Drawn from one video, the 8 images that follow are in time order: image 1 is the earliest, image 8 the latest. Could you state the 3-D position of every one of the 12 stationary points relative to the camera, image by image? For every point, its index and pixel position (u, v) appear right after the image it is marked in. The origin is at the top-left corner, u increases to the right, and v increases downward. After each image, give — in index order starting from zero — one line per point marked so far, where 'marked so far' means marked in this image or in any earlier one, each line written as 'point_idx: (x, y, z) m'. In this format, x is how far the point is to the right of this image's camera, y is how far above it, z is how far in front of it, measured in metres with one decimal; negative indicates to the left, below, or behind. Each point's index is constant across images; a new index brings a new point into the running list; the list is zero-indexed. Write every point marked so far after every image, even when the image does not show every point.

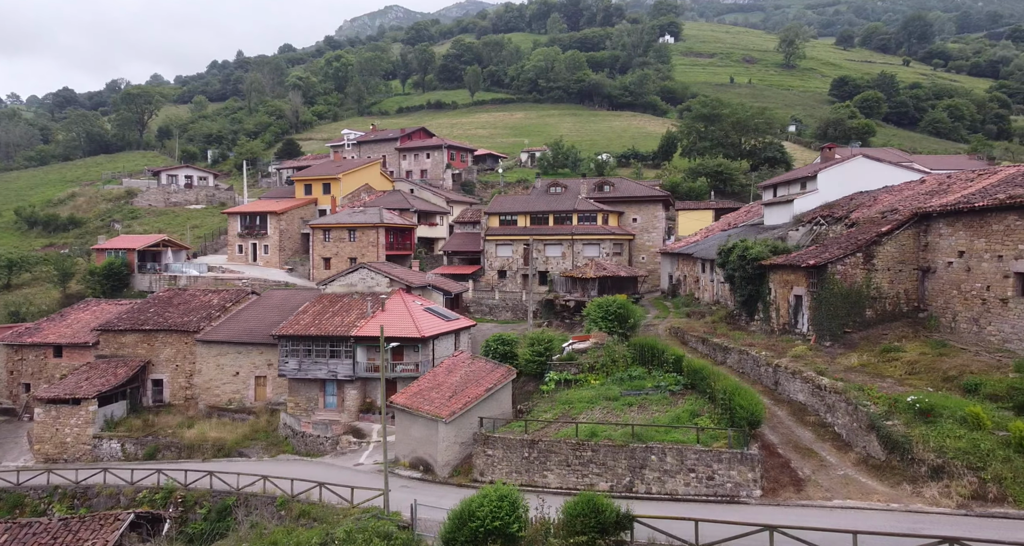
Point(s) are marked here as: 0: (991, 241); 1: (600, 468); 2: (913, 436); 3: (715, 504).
0: (+12.2, +0.8, +17.3) m
1: (+2.3, -4.9, +17.1) m
2: (+7.9, -3.2, +13.4) m
3: (+4.4, -5.1, +15.1) m
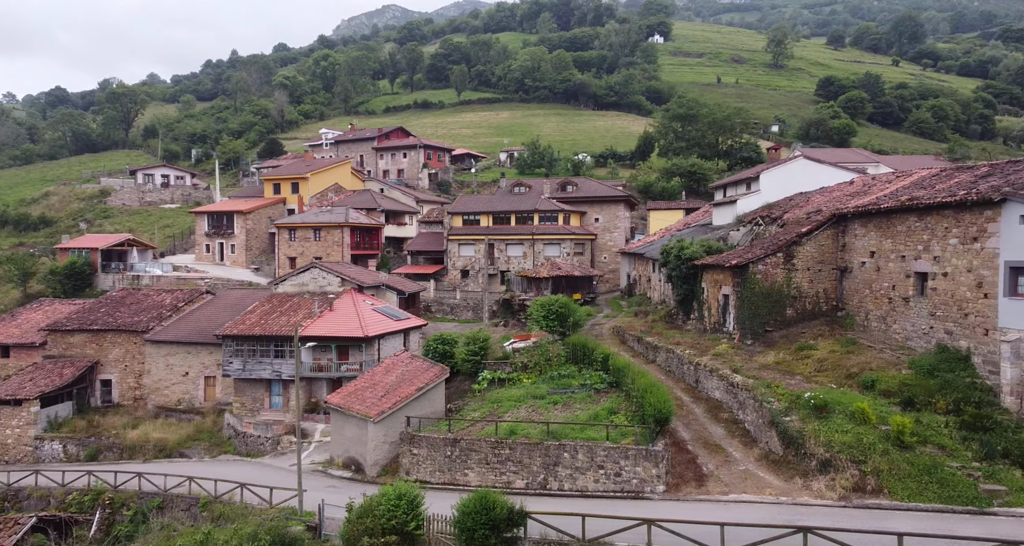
0: (+10.0, +0.8, +17.9) m
1: (+0.2, -4.9, +17.2) m
2: (+6.0, -3.2, +13.8) m
3: (+2.4, -5.0, +15.3) m
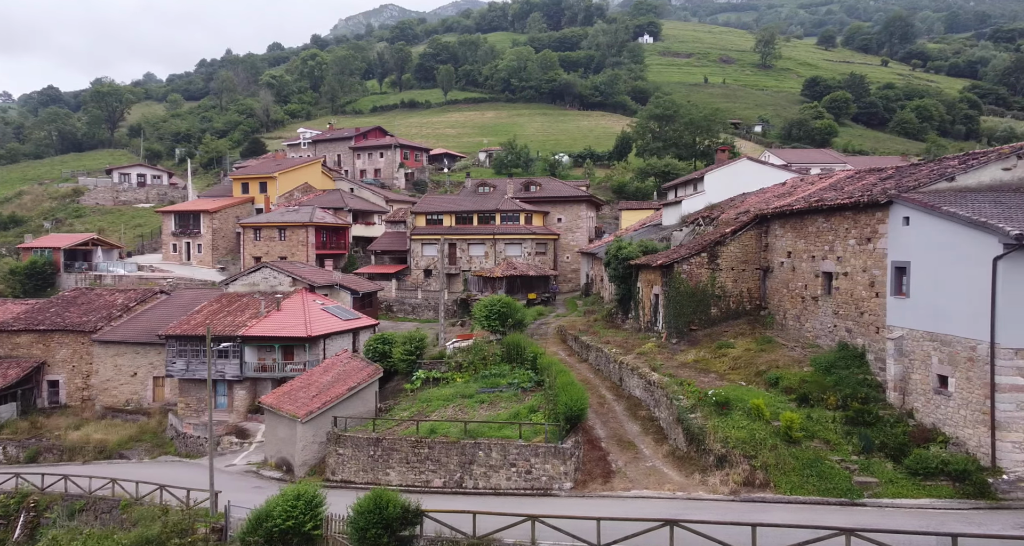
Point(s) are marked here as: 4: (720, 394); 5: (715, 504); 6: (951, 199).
0: (+7.9, +0.8, +18.4) m
1: (-1.9, -4.8, +17.3) m
2: (+4.0, -3.2, +14.1) m
3: (+0.4, -5.0, +15.5) m
4: (+4.6, -2.7, +15.3) m
5: (+3.6, -4.1, +12.2) m
6: (+7.9, +1.3, +12.3) m
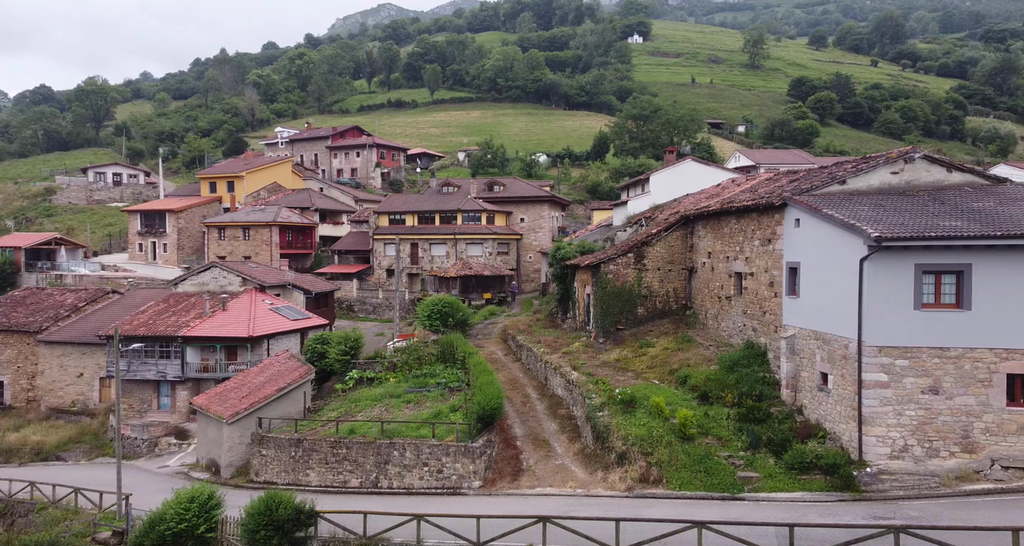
0: (+5.8, +0.8, +18.8) m
1: (-4.0, -4.8, +17.2) m
2: (+2.1, -3.2, +14.3) m
3: (-1.6, -5.0, +15.5) m
4: (+2.6, -2.7, +15.6) m
5: (+1.7, -4.1, +12.4) m
6: (+6.0, +1.3, +12.7) m
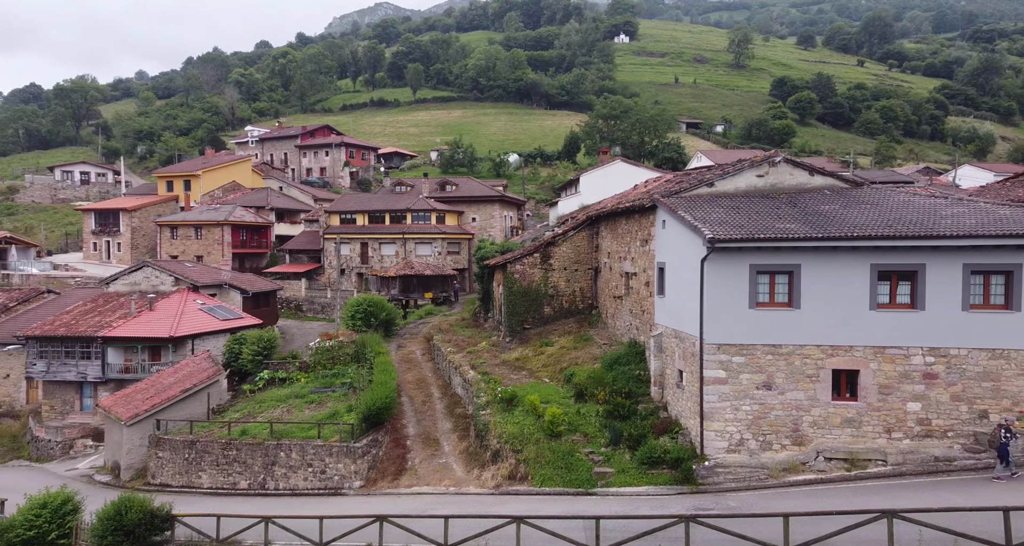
0: (+3.0, +0.8, +19.1) m
1: (-6.8, -4.8, +17.0) m
2: (-0.5, -3.2, +14.5) m
3: (-4.3, -5.0, +15.4) m
4: (0.0, -2.7, +15.8) m
5: (-0.7, -4.1, +12.5) m
6: (+3.6, +1.3, +13.1) m
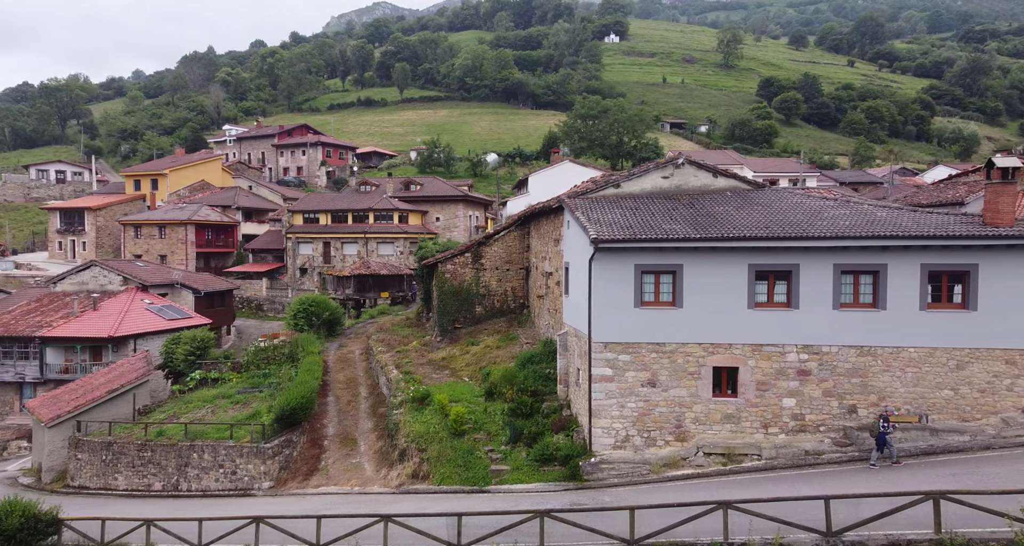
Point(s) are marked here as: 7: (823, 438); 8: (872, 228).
0: (+0.8, +0.9, +19.3) m
1: (-8.8, -4.8, +16.8) m
2: (-2.4, -3.2, +14.5) m
3: (-6.2, -5.0, +15.3) m
4: (-2.0, -2.7, +15.8) m
5: (-2.5, -4.1, +12.5) m
6: (+1.7, +1.3, +13.3) m
7: (+4.7, -2.5, +10.4) m
8: (+5.4, +0.7, +10.3) m
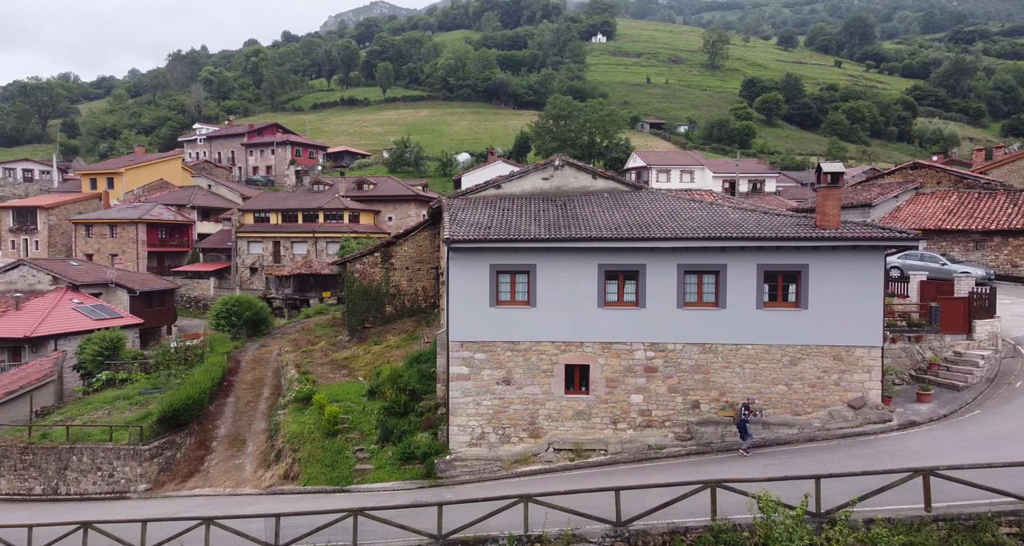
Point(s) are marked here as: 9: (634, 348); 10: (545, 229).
0: (-2.0, +0.9, +19.4) m
1: (-11.4, -4.8, +16.3) m
2: (-4.9, -3.2, +14.4) m
3: (-8.8, -5.0, +15.0) m
4: (-4.6, -2.7, +15.7) m
5: (-4.9, -4.1, +12.4) m
6: (-0.7, +1.3, +13.4) m
7: (+2.4, -2.5, +10.7) m
8: (+3.1, +0.7, +10.7) m
9: (+1.9, -1.2, +10.8) m
10: (+0.6, +0.7, +11.2) m
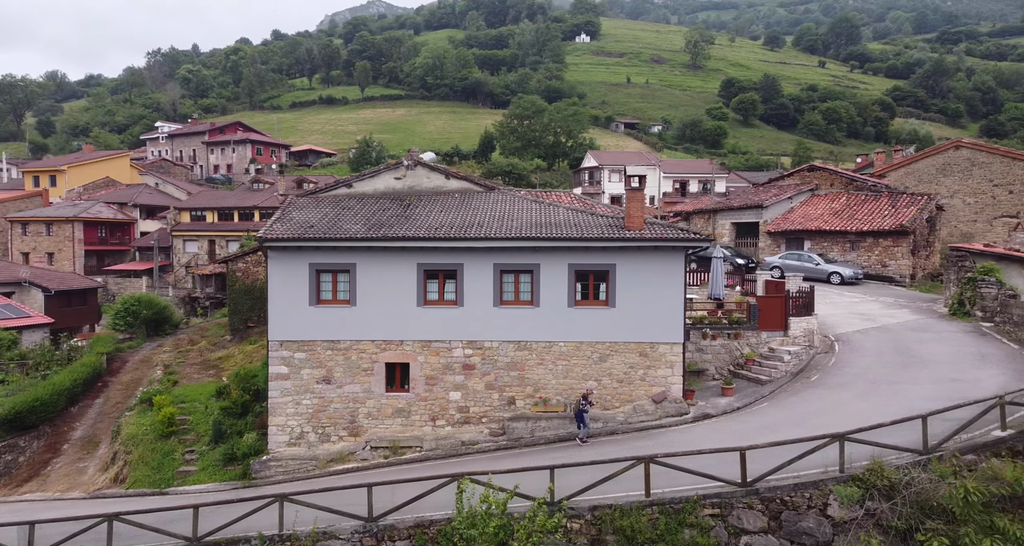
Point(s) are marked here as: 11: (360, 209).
0: (-5.4, +0.9, +19.2) m
1: (-14.7, -4.7, +15.5) m
2: (-8.0, -3.1, +14.1) m
3: (-11.9, -4.9, +14.4) m
4: (-7.8, -2.6, +15.4) m
5: (-7.9, -4.1, +12.1) m
6: (-3.8, +1.4, +13.4) m
7: (-0.4, -2.5, +10.9) m
8: (+0.3, +0.7, +10.9) m
9: (-1.0, -1.2, +11.0) m
10: (-2.4, +0.7, +11.3) m
11: (-2.9, +1.2, +13.1) m
